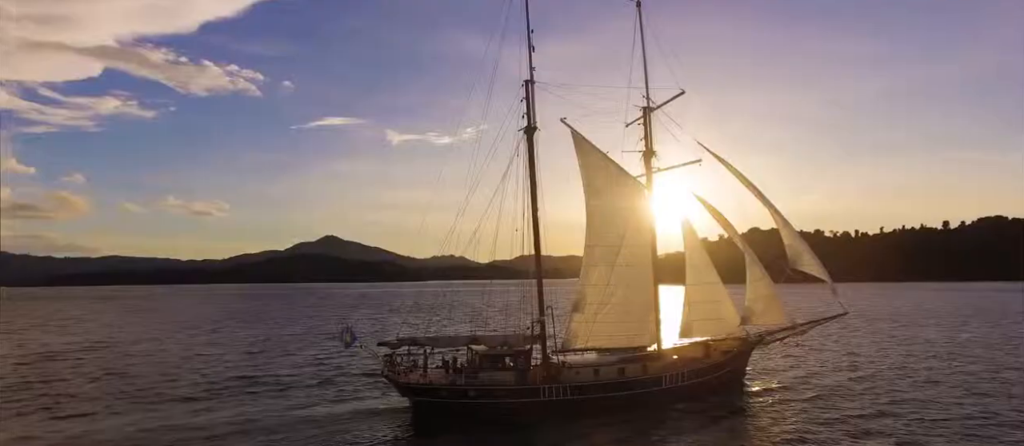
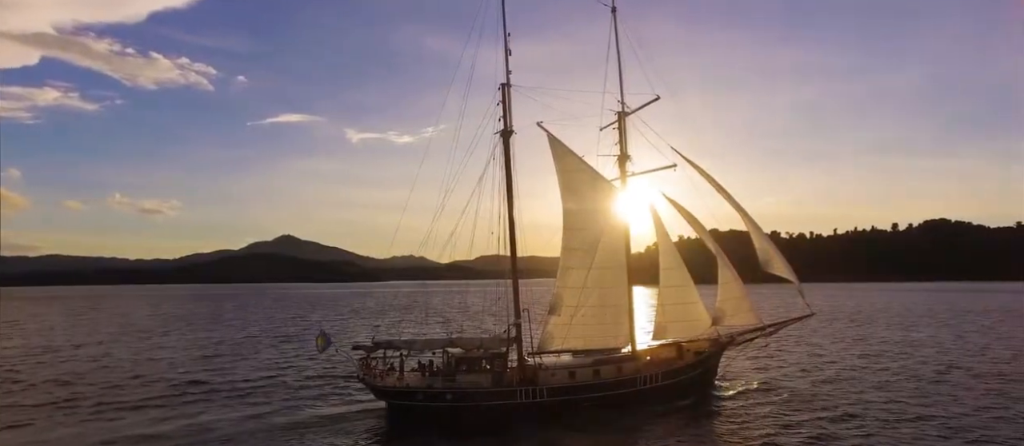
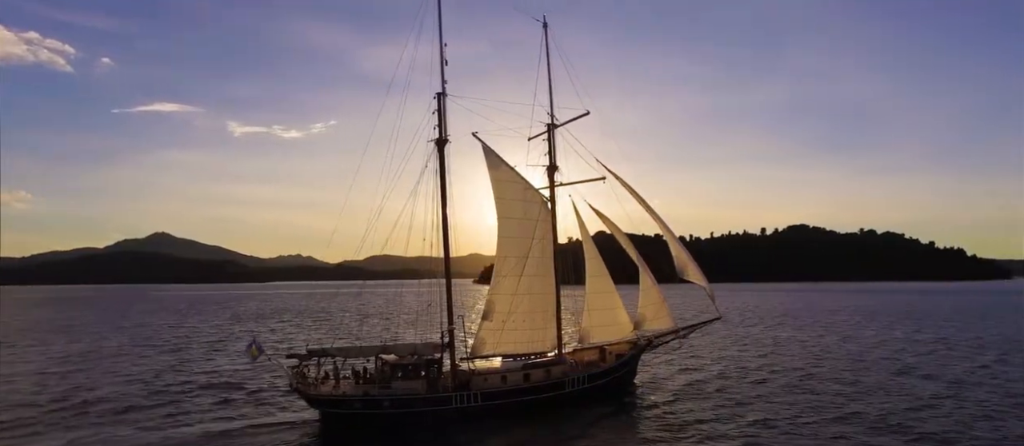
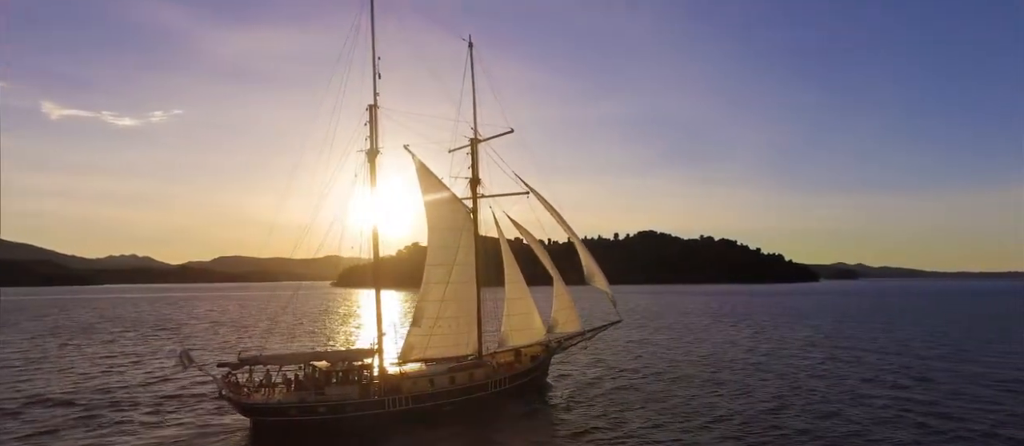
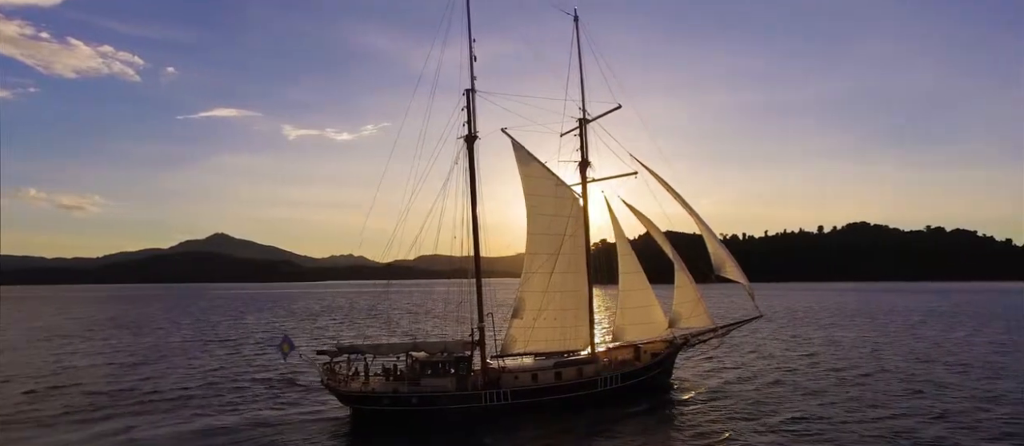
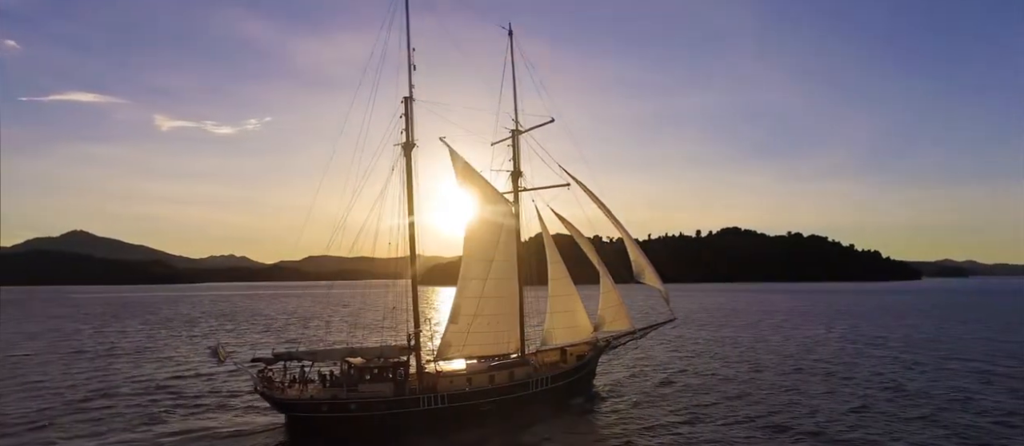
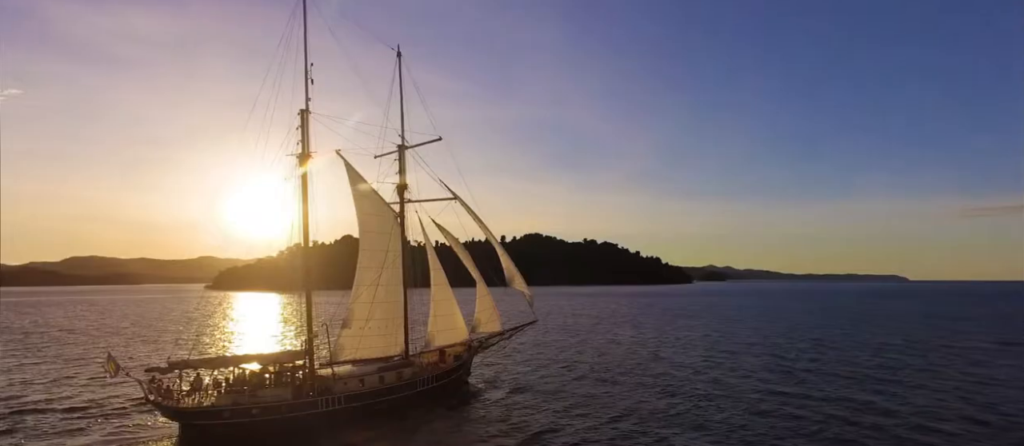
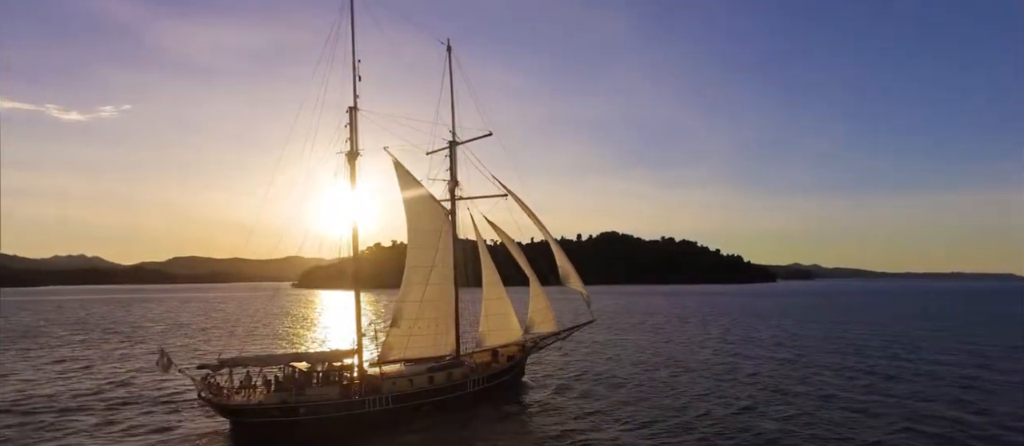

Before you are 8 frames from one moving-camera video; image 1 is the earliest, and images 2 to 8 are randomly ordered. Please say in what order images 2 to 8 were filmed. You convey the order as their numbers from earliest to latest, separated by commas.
2, 5, 3, 6, 4, 8, 7
